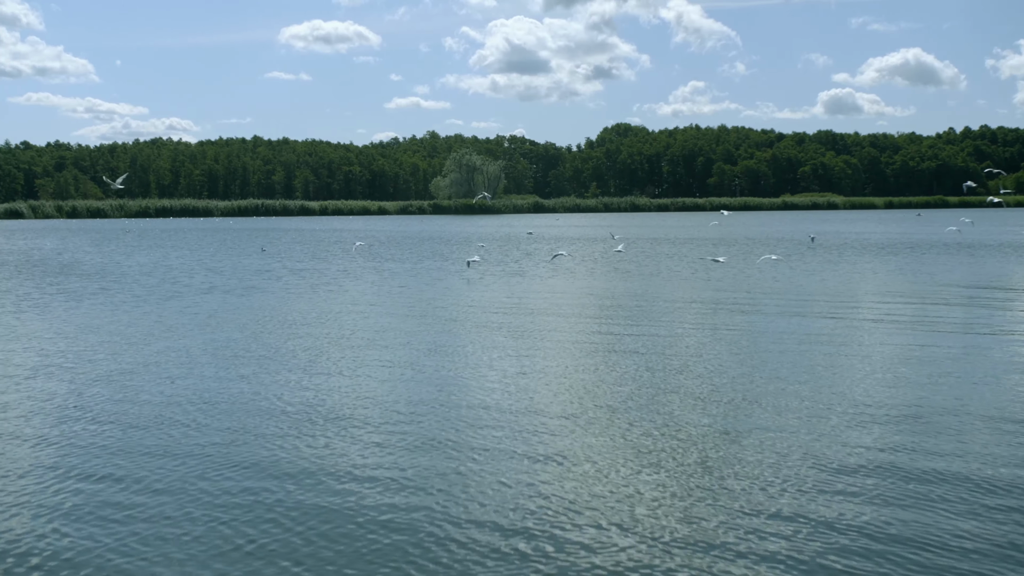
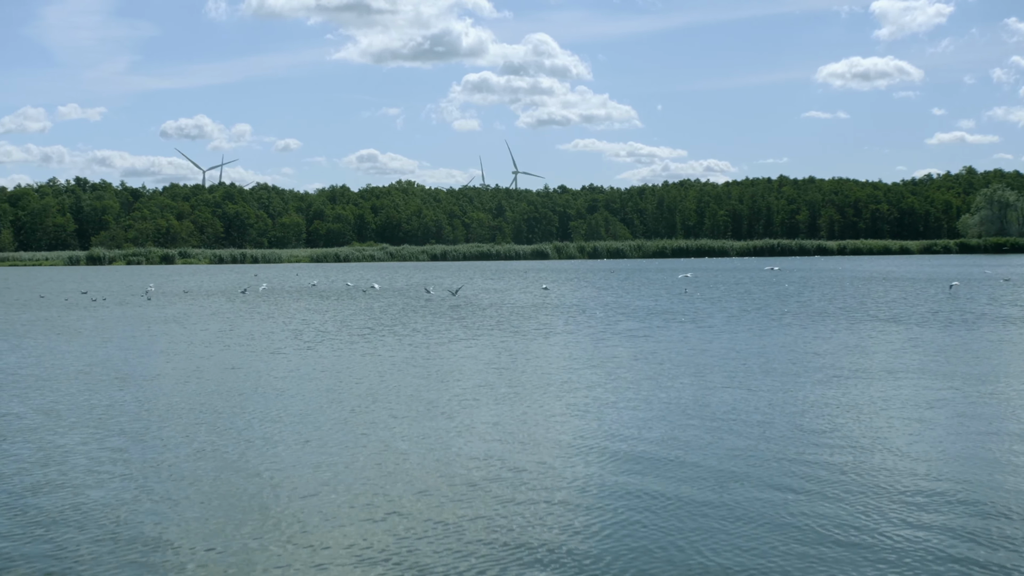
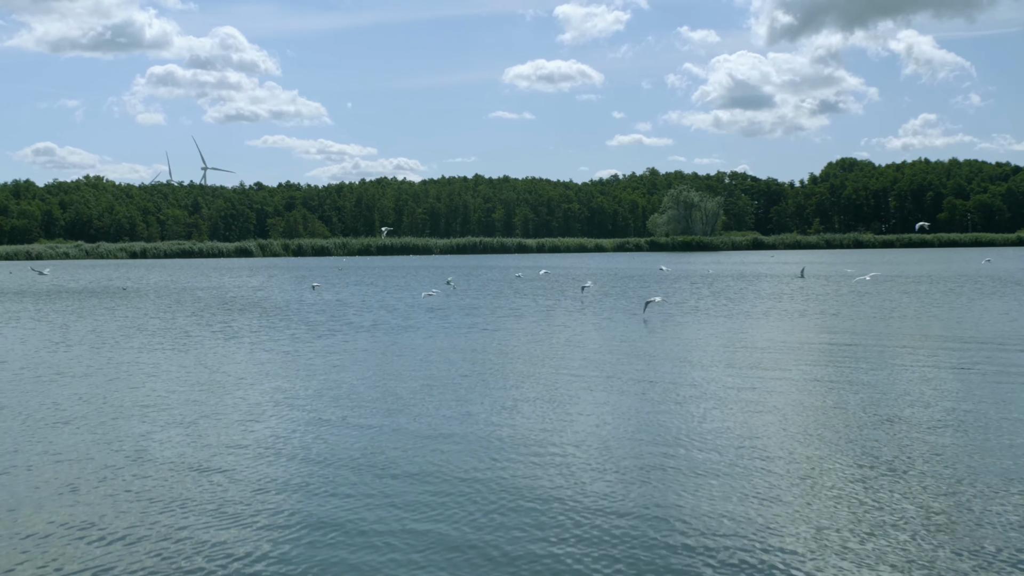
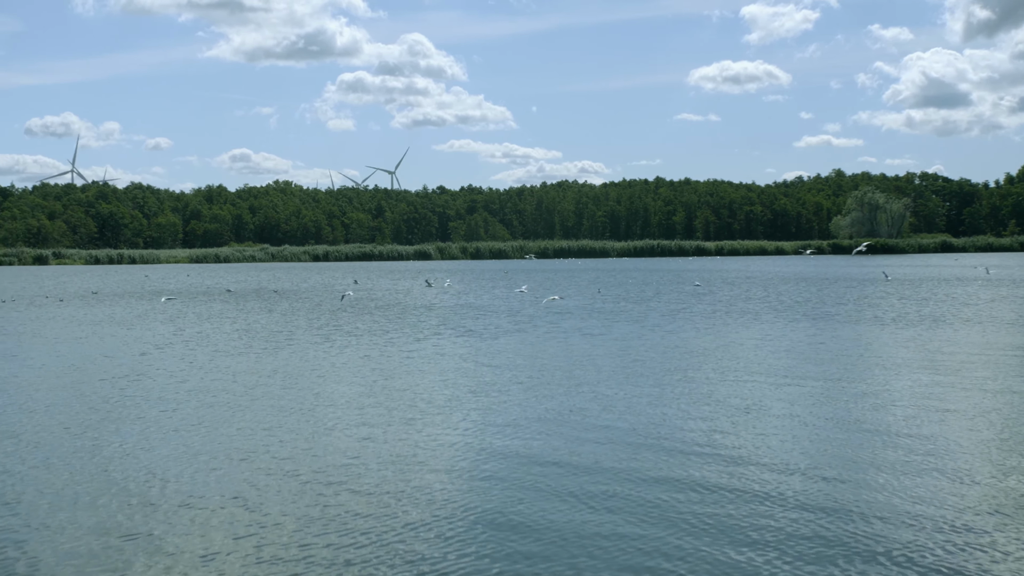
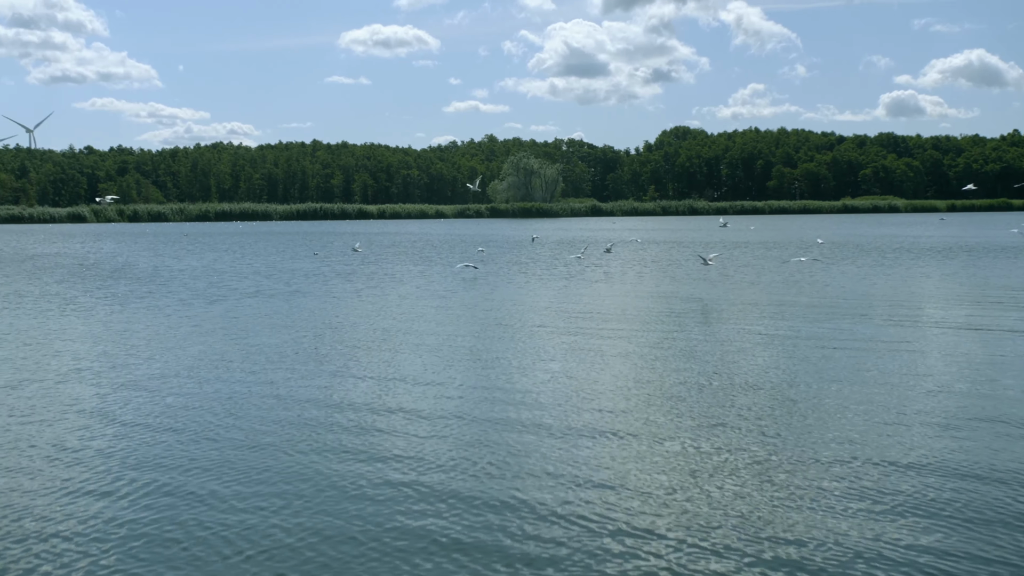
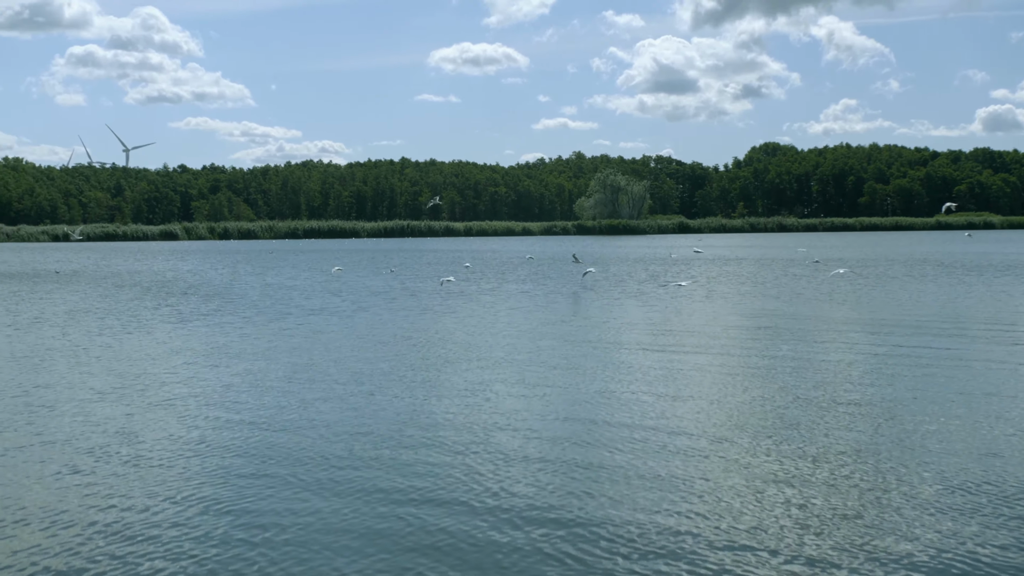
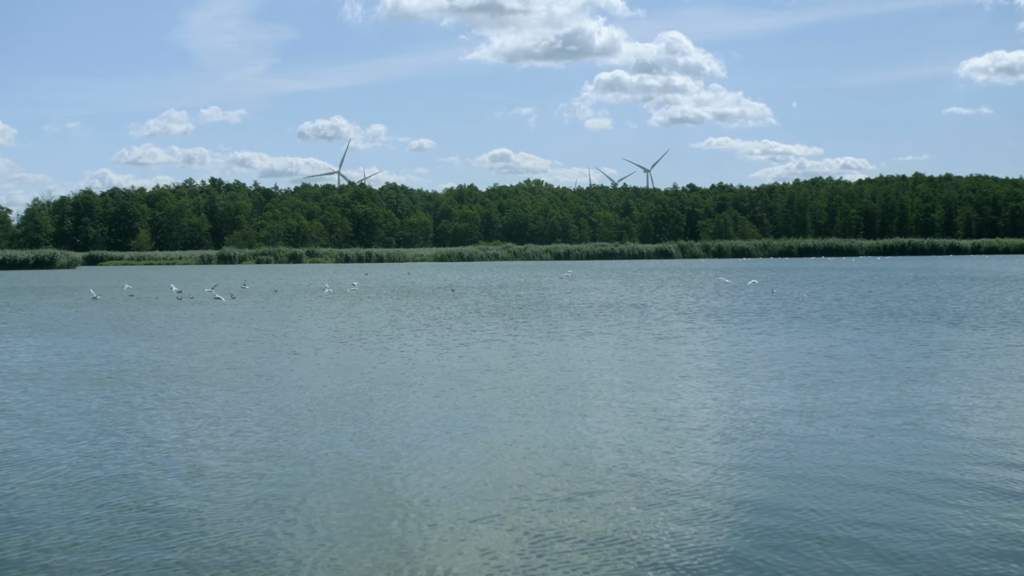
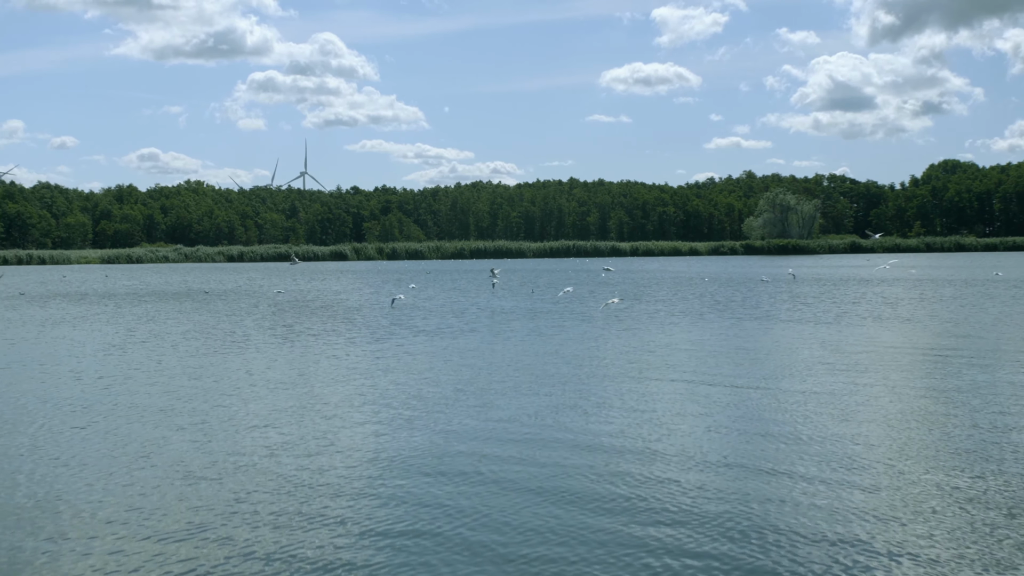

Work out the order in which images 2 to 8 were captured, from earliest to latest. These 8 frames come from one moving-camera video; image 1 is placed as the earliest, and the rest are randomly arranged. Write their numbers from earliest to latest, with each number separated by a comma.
5, 6, 3, 8, 4, 2, 7
